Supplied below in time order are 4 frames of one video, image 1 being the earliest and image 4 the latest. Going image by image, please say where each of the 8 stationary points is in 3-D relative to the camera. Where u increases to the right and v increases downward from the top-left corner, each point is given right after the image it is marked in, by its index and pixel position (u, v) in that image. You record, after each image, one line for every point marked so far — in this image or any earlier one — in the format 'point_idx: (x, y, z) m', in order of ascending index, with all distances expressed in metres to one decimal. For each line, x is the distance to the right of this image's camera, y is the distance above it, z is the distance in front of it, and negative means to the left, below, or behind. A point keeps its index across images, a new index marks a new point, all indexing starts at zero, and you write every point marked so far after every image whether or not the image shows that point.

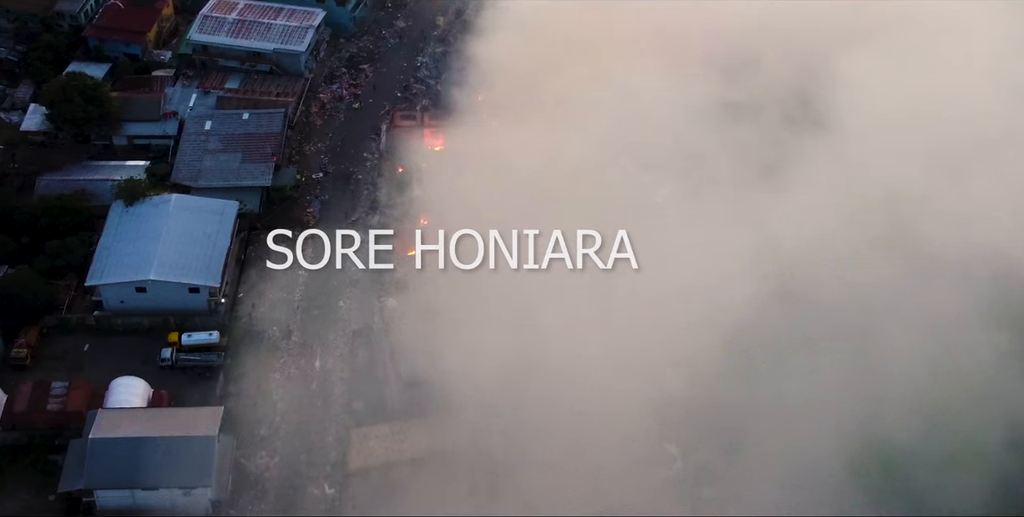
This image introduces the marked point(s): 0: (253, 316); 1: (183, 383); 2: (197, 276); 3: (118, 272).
0: (-6.9, -1.5, +19.5) m
1: (-8.0, -3.0, +17.8) m
2: (-8.1, -0.5, +19.0) m
3: (-10.1, -0.4, +18.8) m
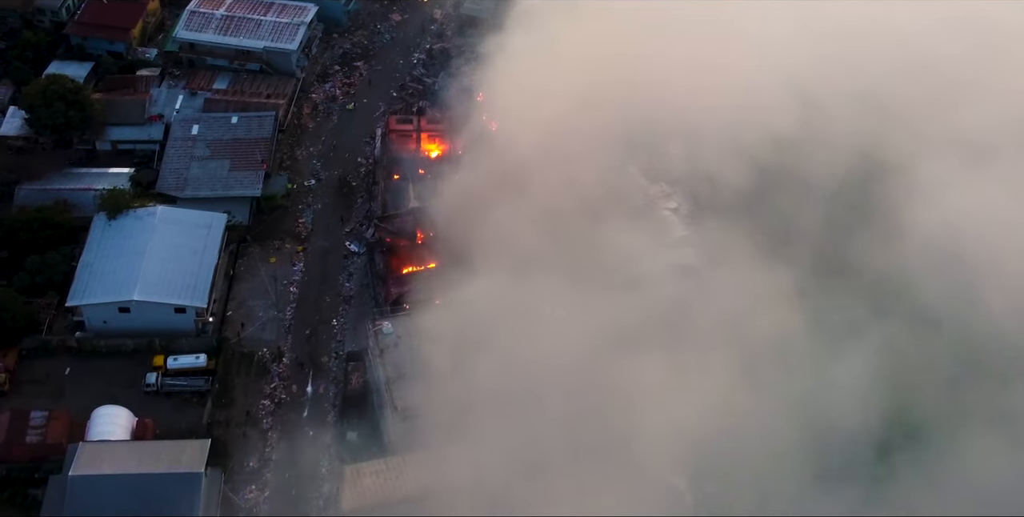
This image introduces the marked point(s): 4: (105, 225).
0: (-6.9, -2.0, +18.7) m
1: (-7.9, -3.5, +17.1) m
2: (-8.1, -0.9, +18.1) m
3: (-10.1, -0.8, +18.0) m
4: (-10.8, +0.9, +19.6) m
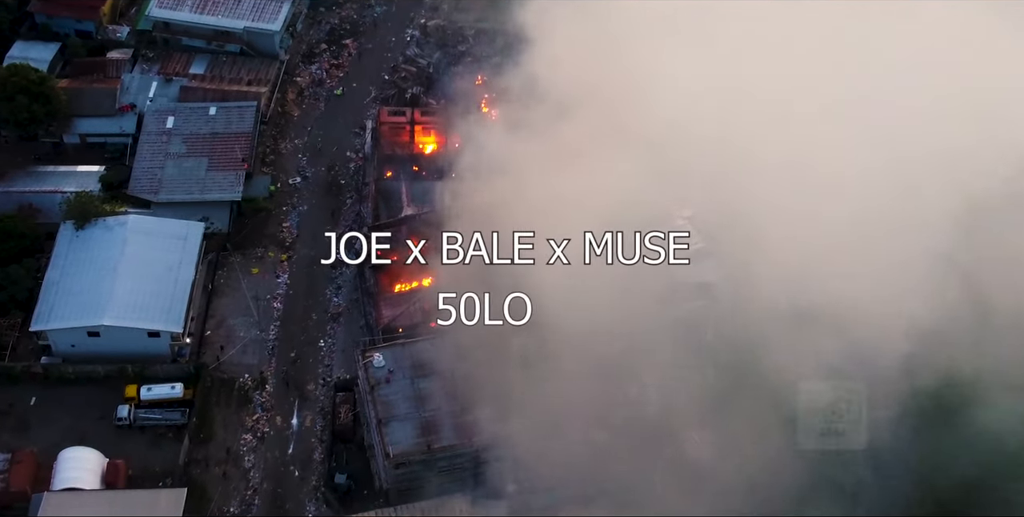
0: (-6.8, -2.4, +17.4) m
1: (-7.9, -4.0, +15.8) m
2: (-8.1, -1.4, +16.8) m
3: (-10.1, -1.3, +16.6) m
4: (-10.8, +0.6, +18.1) m
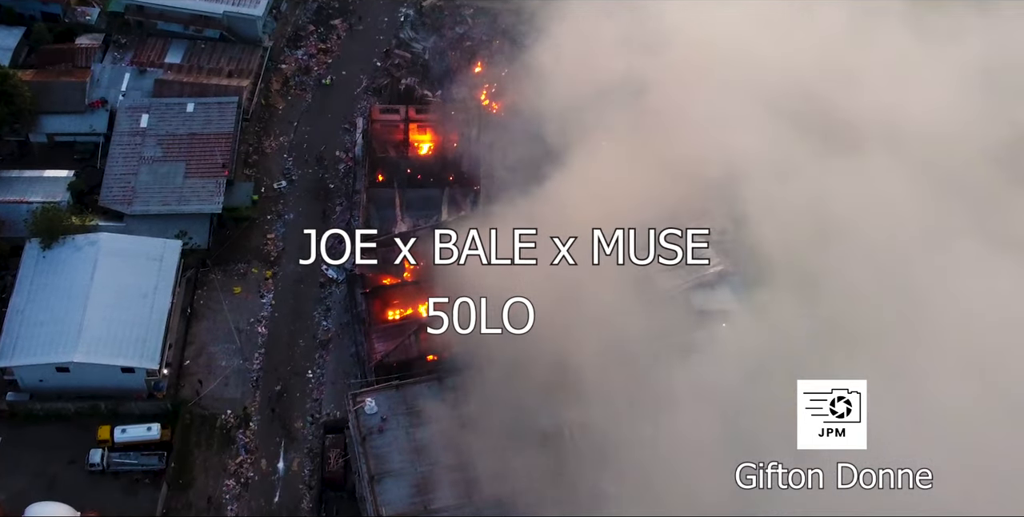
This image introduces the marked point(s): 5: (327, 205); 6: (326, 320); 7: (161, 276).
0: (-6.8, -3.0, +16.2) m
1: (-7.9, -4.7, +14.8) m
2: (-8.0, -2.0, +15.5) m
3: (-10.0, -1.9, +15.3) m
4: (-10.8, 0.0, +16.7) m
5: (-5.0, +1.4, +19.9) m
6: (-4.4, -1.5, +17.6) m
7: (-8.0, -0.4, +16.8) m
